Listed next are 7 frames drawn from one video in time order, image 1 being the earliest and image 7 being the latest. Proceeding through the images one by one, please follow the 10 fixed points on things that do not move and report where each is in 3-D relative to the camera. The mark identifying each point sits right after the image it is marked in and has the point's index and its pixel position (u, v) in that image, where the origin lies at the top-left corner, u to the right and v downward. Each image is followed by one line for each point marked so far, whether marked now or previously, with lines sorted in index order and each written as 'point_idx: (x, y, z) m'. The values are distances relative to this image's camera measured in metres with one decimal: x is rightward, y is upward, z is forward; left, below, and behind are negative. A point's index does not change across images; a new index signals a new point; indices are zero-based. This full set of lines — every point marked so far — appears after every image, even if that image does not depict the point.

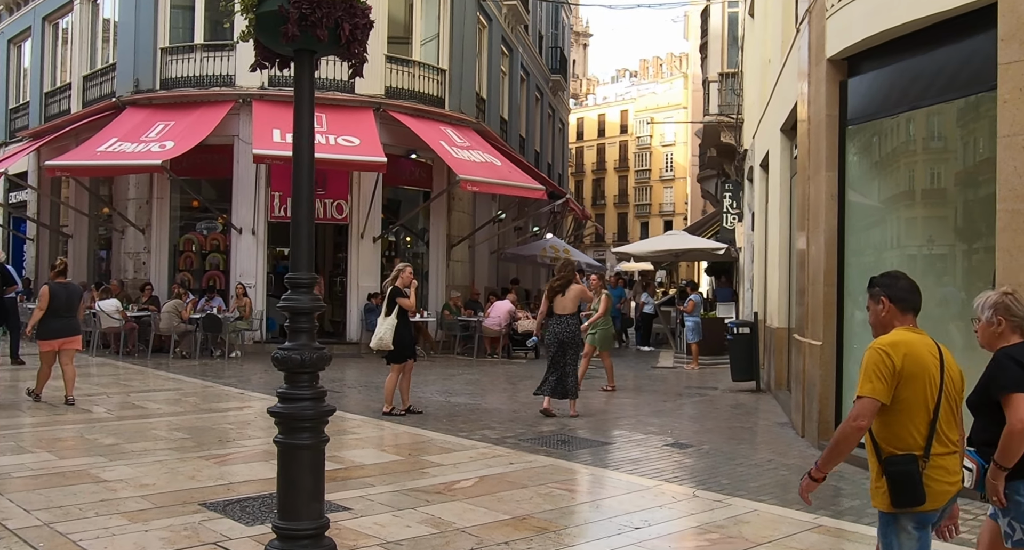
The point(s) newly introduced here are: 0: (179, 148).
0: (-5.7, +2.2, +15.5) m
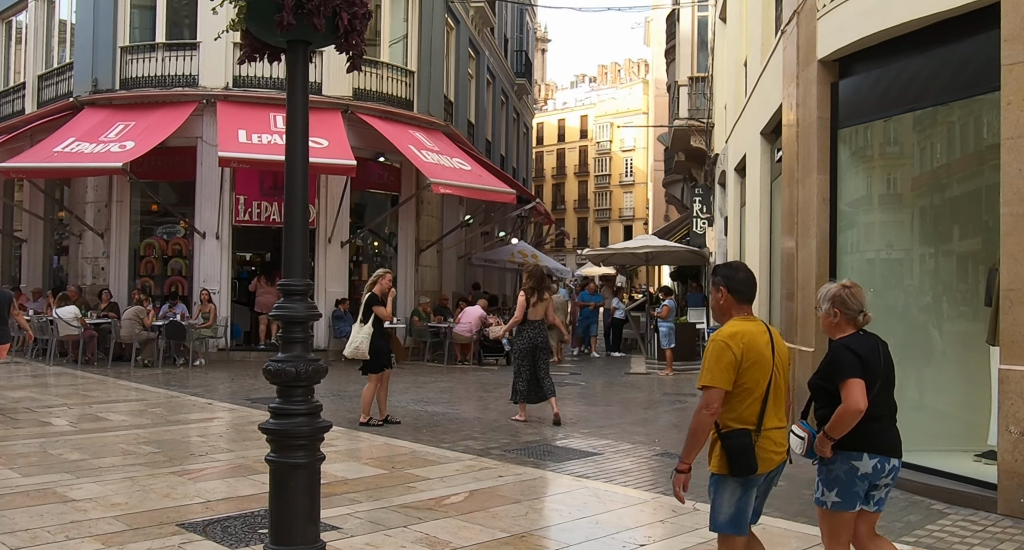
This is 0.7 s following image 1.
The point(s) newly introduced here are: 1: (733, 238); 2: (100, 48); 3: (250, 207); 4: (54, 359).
0: (-6.1, +2.1, +15.0) m
1: (+4.2, +0.8, +17.5) m
2: (-7.9, +4.4, +17.6) m
3: (-4.8, +1.3, +16.9) m
4: (-7.9, -1.5, +15.8) m
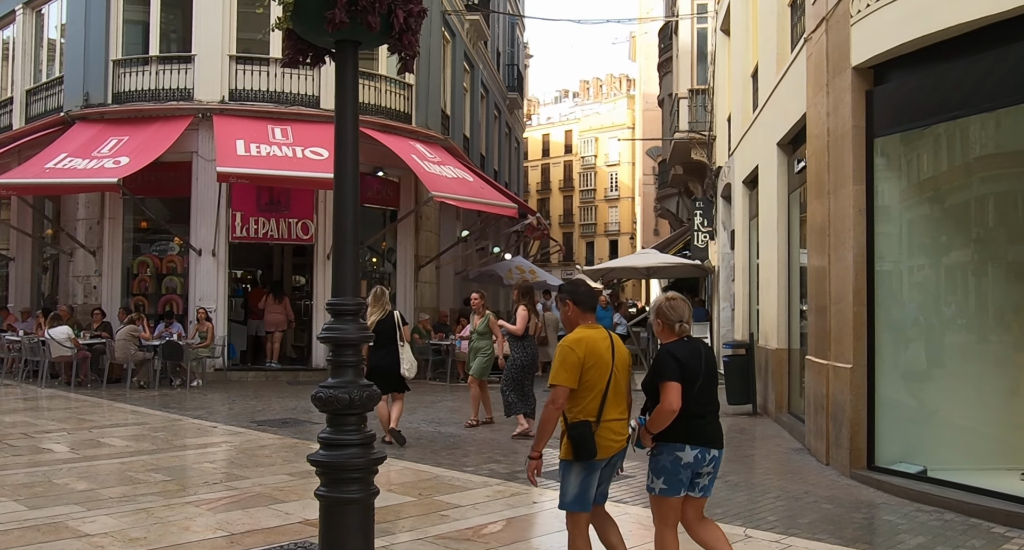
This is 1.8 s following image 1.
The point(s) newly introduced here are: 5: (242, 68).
0: (-6.0, +1.8, +14.5) m
1: (+4.3, +0.5, +17.2) m
2: (-7.9, +4.0, +17.1) m
3: (-4.7, +0.9, +16.5) m
4: (-7.8, -1.8, +15.3) m
5: (-4.9, +3.8, +16.7) m
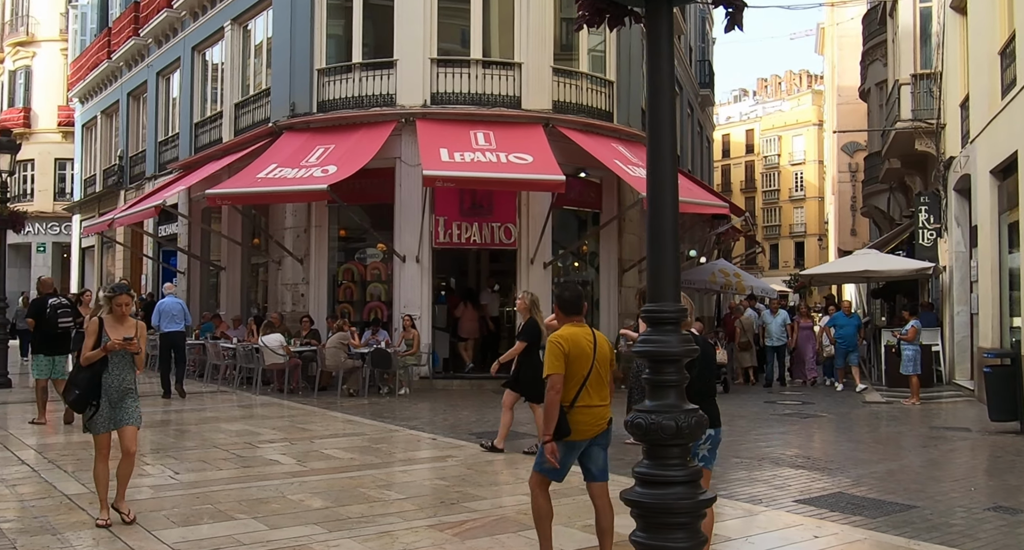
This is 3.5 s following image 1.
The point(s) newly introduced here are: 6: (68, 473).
0: (-2.7, +1.7, +14.4) m
1: (+7.9, +0.5, +15.3) m
2: (-4.1, +3.9, +17.4) m
3: (-1.1, +0.8, +16.2) m
4: (-4.3, -1.9, +15.5) m
5: (-1.2, +3.7, +16.4) m
6: (-3.7, -1.7, +7.7) m
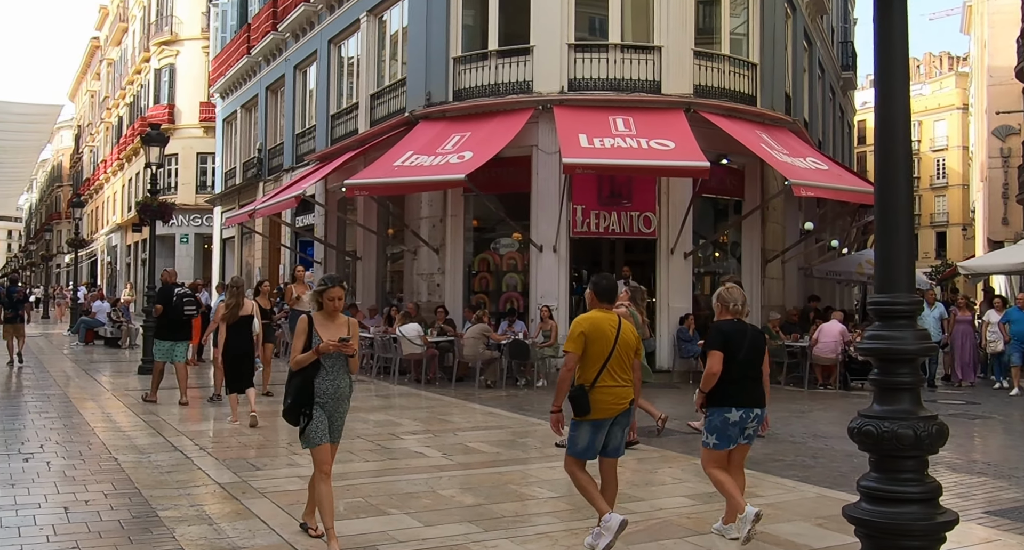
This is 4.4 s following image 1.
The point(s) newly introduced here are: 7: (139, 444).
0: (-0.5, +1.8, +14.3) m
1: (+10.1, +0.6, +13.8) m
2: (-1.5, +4.1, +17.4) m
3: (+1.3, +1.0, +15.8) m
4: (-2.0, -1.7, +15.5) m
5: (+1.2, +3.8, +16.0) m
6: (-2.4, -1.6, +7.7) m
7: (-3.5, -1.6, +8.6) m
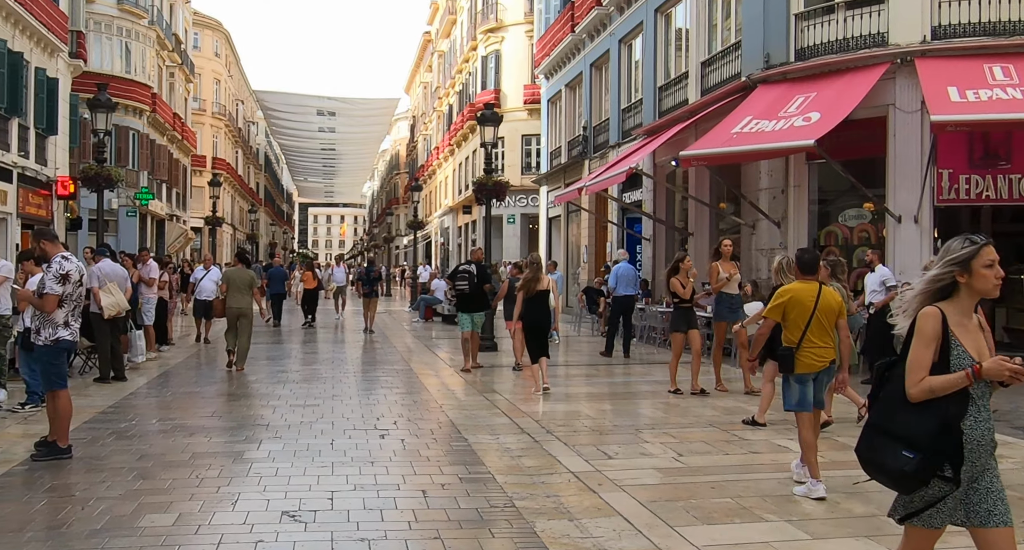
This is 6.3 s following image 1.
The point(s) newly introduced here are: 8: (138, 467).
0: (+4.4, +2.2, +12.7) m
1: (+14.3, +1.0, +8.8) m
2: (+4.4, +4.5, +15.9) m
3: (+6.6, +1.4, +13.6) m
4: (+3.4, -1.4, +14.4) m
5: (+6.5, +4.2, +13.8) m
6: (+0.5, -1.4, +7.2) m
7: (-0.2, -1.4, +8.4) m
8: (-2.5, -1.3, +6.0) m
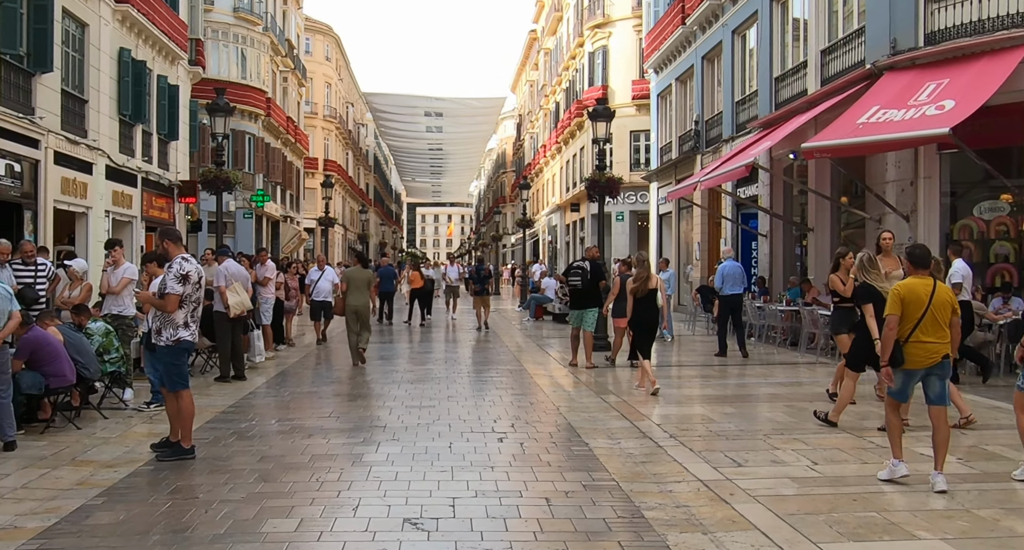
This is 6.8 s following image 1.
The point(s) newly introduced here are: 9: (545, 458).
0: (+5.9, +2.2, +11.9) m
1: (+15.3, +1.1, +6.9) m
2: (+6.2, +4.5, +15.1) m
3: (+8.2, +1.4, +12.5) m
4: (+5.1, -1.3, +13.7) m
5: (+8.1, +4.3, +12.7) m
6: (+1.4, -1.3, +6.9) m
7: (+0.8, -1.3, +8.1) m
8: (-1.7, -1.3, +6.0) m
9: (+0.2, -1.3, +6.4) m
